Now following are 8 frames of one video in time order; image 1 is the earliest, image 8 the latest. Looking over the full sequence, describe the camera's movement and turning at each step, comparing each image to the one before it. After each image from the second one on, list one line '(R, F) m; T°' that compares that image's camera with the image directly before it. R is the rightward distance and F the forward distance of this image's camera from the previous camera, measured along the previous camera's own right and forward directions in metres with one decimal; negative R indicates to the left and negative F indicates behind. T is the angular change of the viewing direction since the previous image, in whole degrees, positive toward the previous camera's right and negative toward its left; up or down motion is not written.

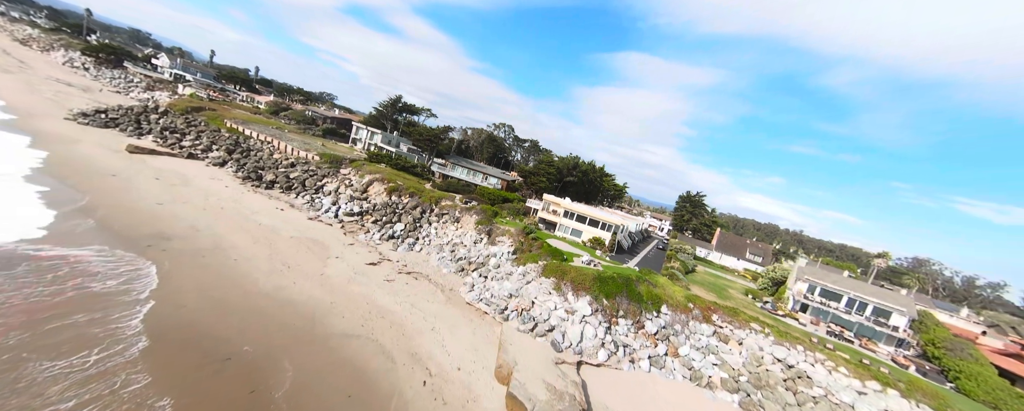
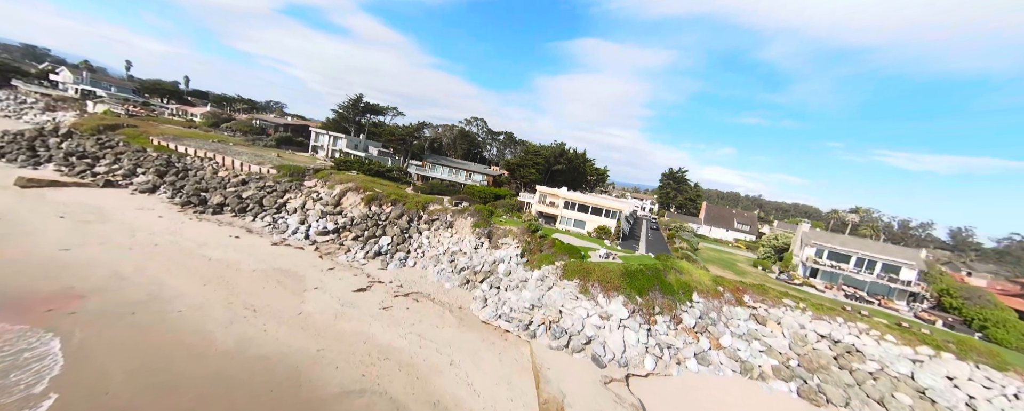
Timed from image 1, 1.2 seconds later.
(-2.7, +4.0) m; +5°
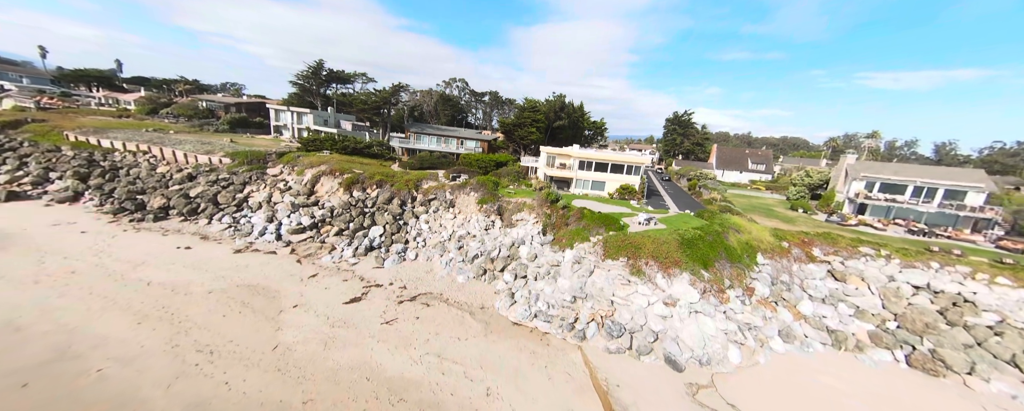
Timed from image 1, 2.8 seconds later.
(-1.8, +5.5) m; +1°
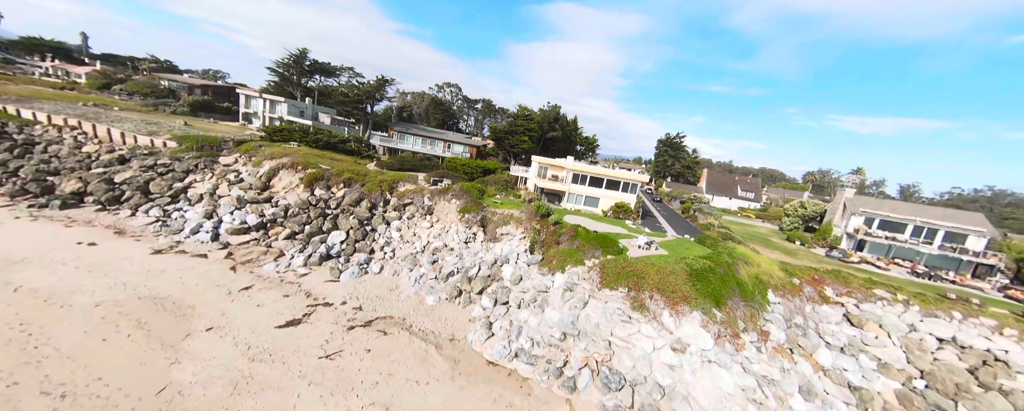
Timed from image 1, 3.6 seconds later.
(0.0, +3.0) m; +3°
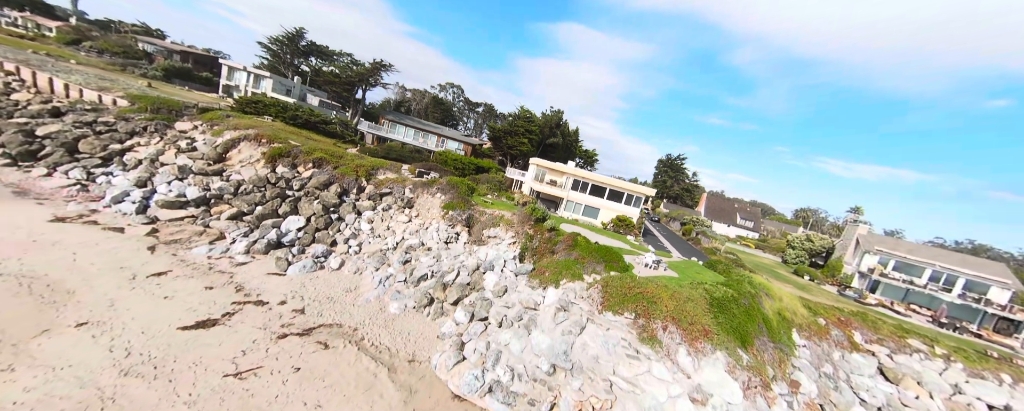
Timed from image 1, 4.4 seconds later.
(+0.1, +3.0) m; +1°
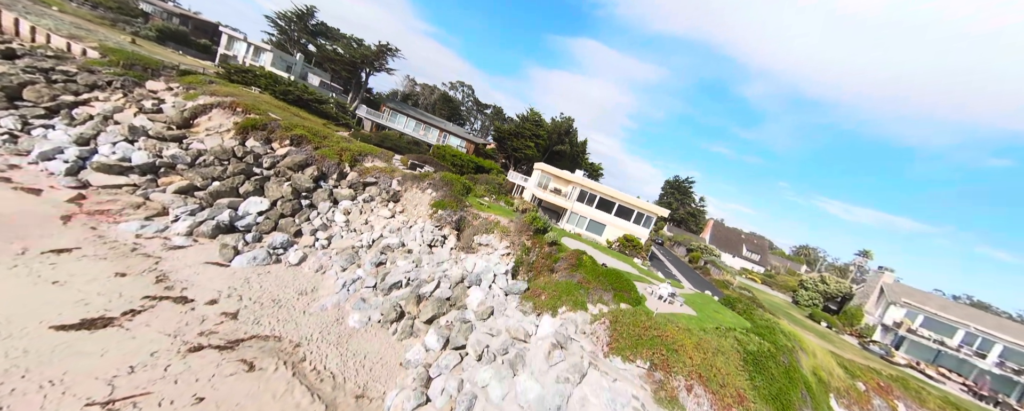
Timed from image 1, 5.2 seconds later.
(+0.1, +2.6) m; 0°
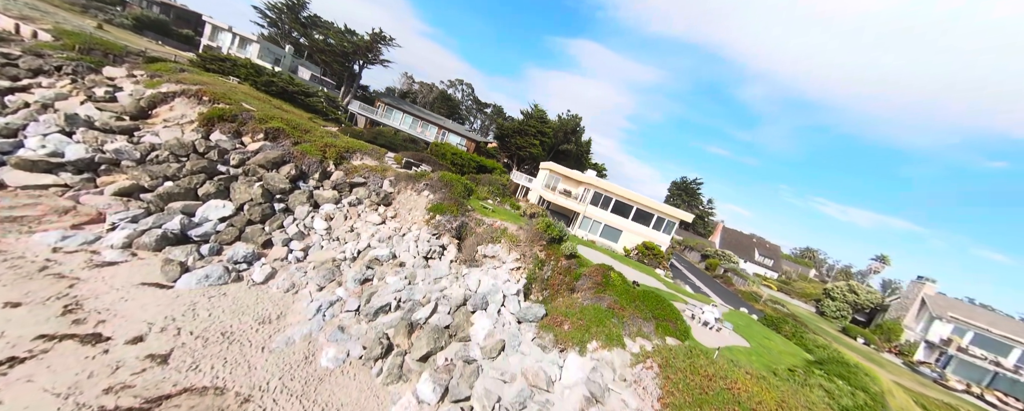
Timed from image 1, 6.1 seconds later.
(-0.5, +2.6) m; 0°
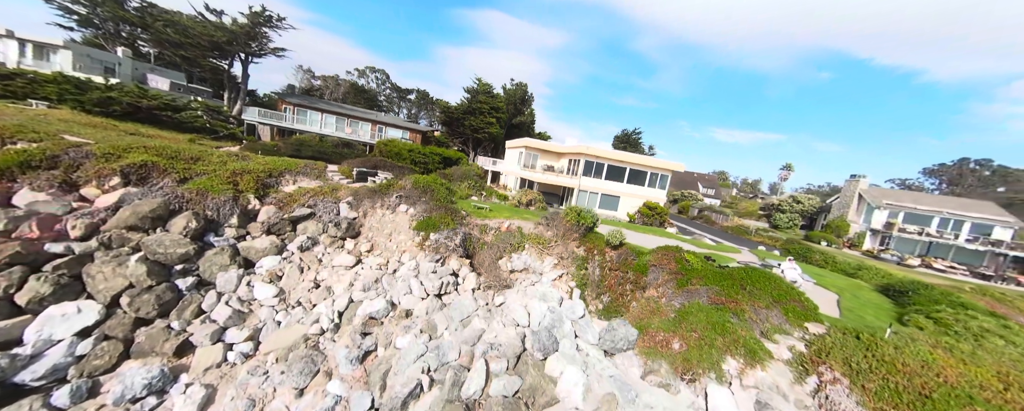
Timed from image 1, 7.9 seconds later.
(-2.8, +3.8) m; +11°
